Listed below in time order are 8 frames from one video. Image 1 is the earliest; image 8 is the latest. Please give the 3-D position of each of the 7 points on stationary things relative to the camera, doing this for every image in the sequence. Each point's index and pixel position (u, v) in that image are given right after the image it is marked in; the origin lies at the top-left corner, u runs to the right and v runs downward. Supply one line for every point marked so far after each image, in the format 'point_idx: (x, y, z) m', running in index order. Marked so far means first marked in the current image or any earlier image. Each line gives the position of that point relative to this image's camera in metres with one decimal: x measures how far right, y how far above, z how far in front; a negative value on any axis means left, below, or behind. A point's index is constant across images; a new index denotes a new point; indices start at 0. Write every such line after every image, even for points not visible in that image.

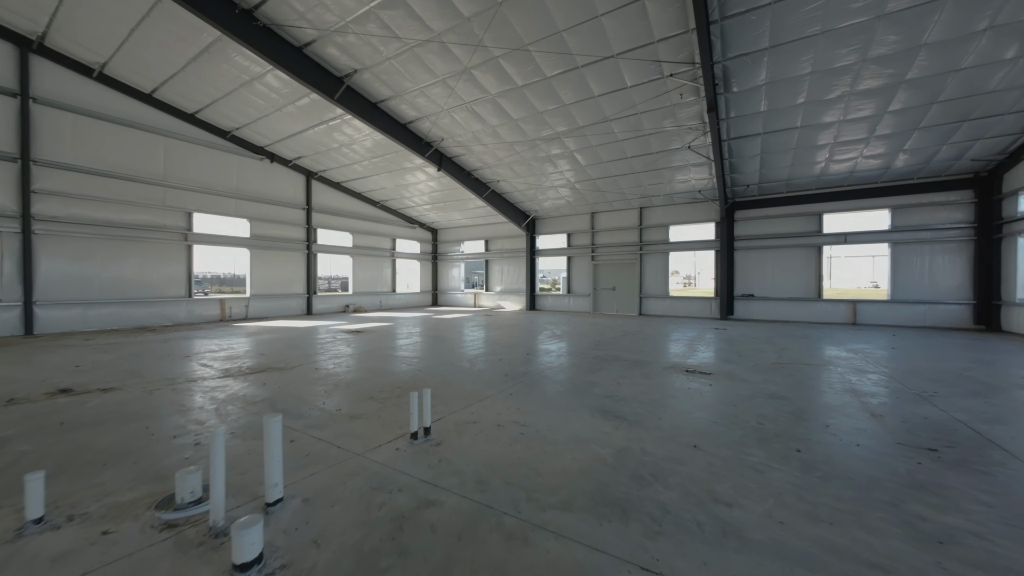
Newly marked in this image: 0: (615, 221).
0: (+3.3, +2.2, +12.6) m
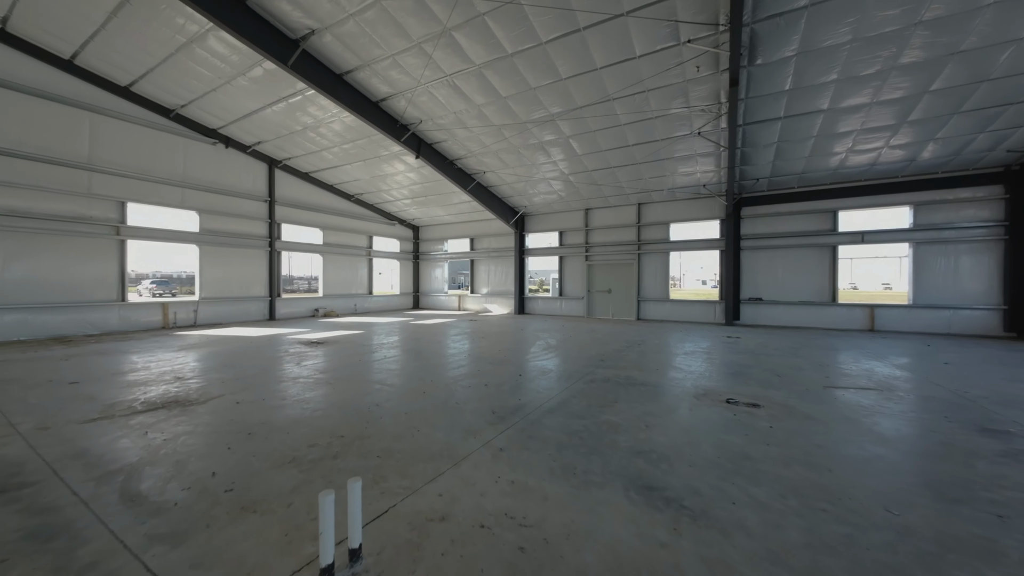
0: (+3.0, +2.1, +11.6) m
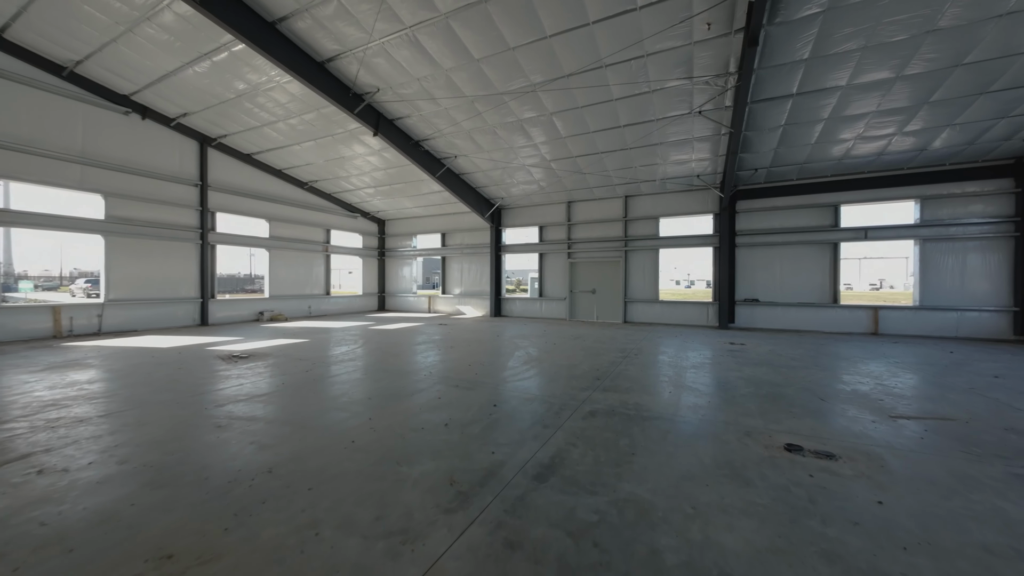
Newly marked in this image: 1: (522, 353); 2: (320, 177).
0: (+2.3, +2.1, +10.6) m
1: (+0.2, -1.0, +6.1) m
2: (-5.2, +3.0, +10.5) m
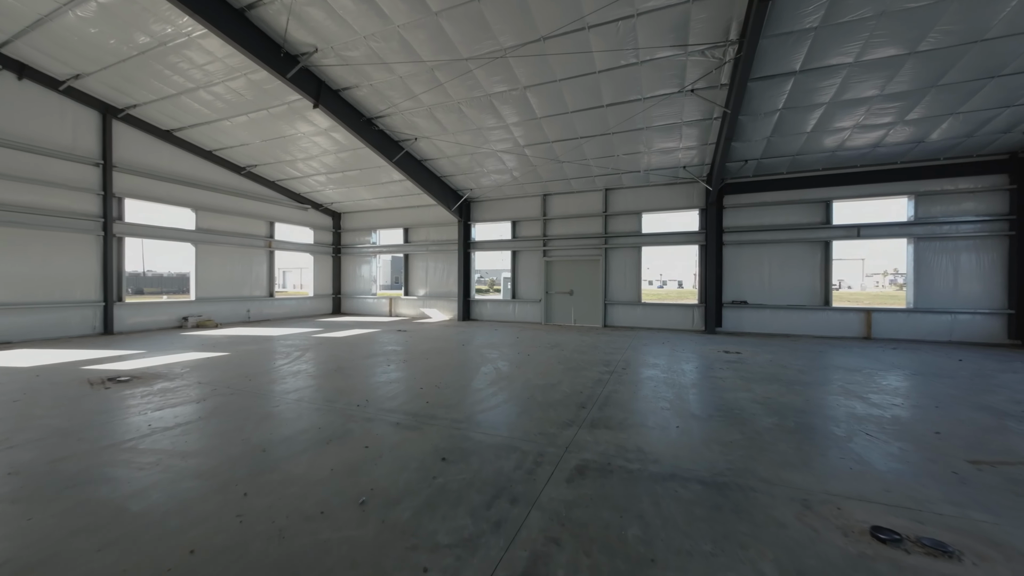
0: (+1.5, +2.1, +9.8) m
1: (-0.3, -1.0, +5.1) m
2: (-5.9, +3.0, +9.1) m
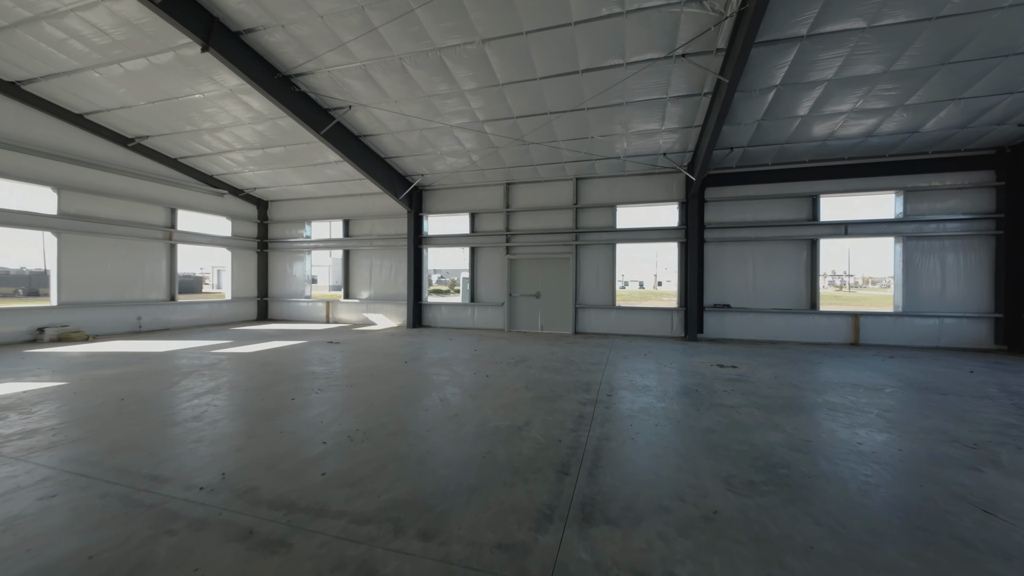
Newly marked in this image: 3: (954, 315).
0: (+0.6, +2.0, +8.7) m
1: (-0.7, -1.1, +3.8) m
2: (-6.8, +3.0, +7.3) m
3: (+7.8, -0.5, +6.8) m
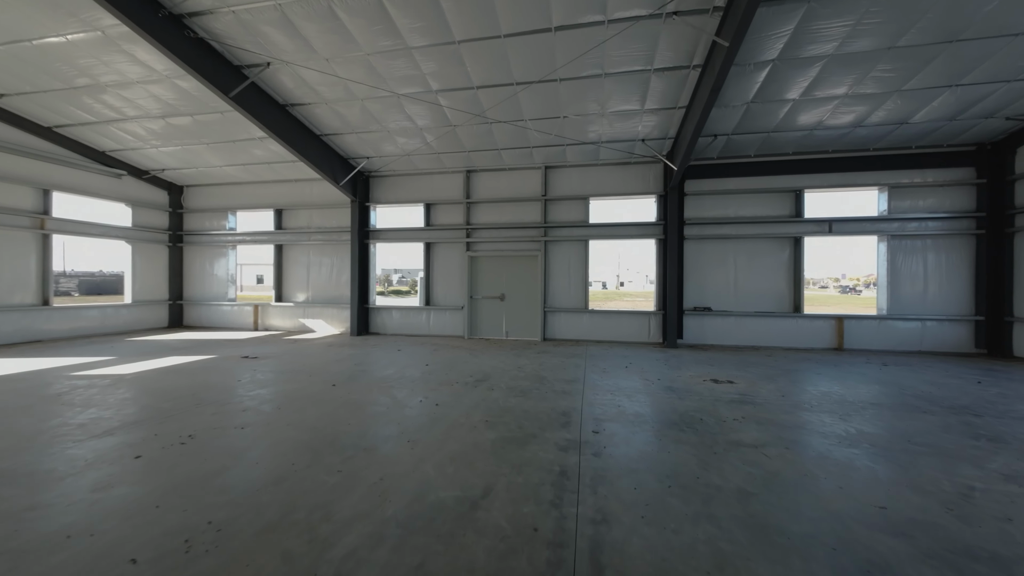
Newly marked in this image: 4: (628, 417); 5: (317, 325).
0: (-0.2, +2.0, +7.7) m
1: (-1.1, -1.1, +2.8) m
2: (-7.4, +2.9, +5.7) m
3: (+7.2, -0.5, +6.5) m
4: (+0.9, -1.1, +3.2) m
5: (-4.2, -0.8, +8.3) m
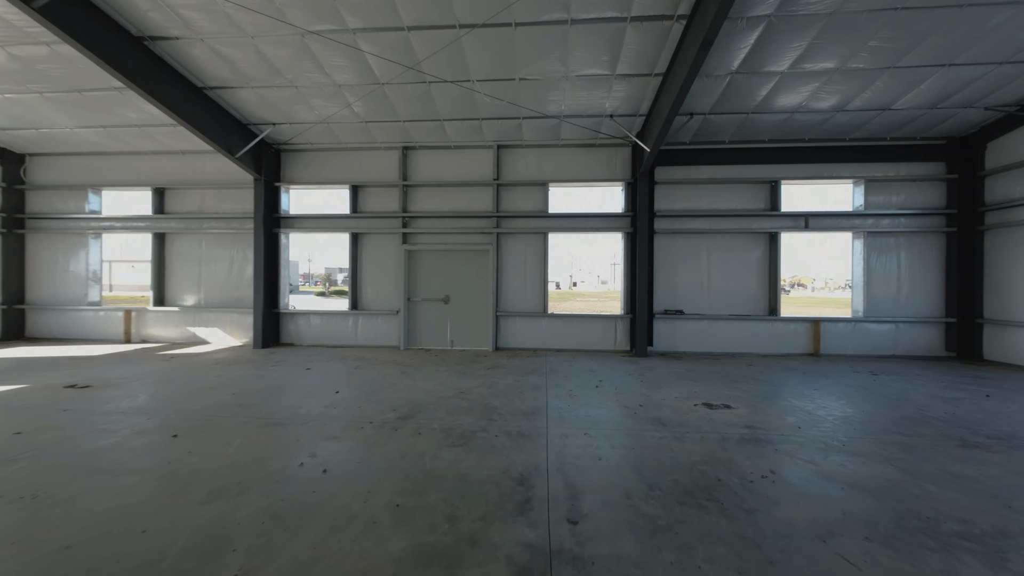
0: (-1.1, +2.0, +6.5) m
1: (-1.4, -1.1, +1.5) m
2: (-8.0, +2.9, +3.6) m
3: (+6.3, -0.5, +6.2) m
4: (+0.6, -1.1, +2.2) m
5: (-5.2, -0.8, +6.7) m
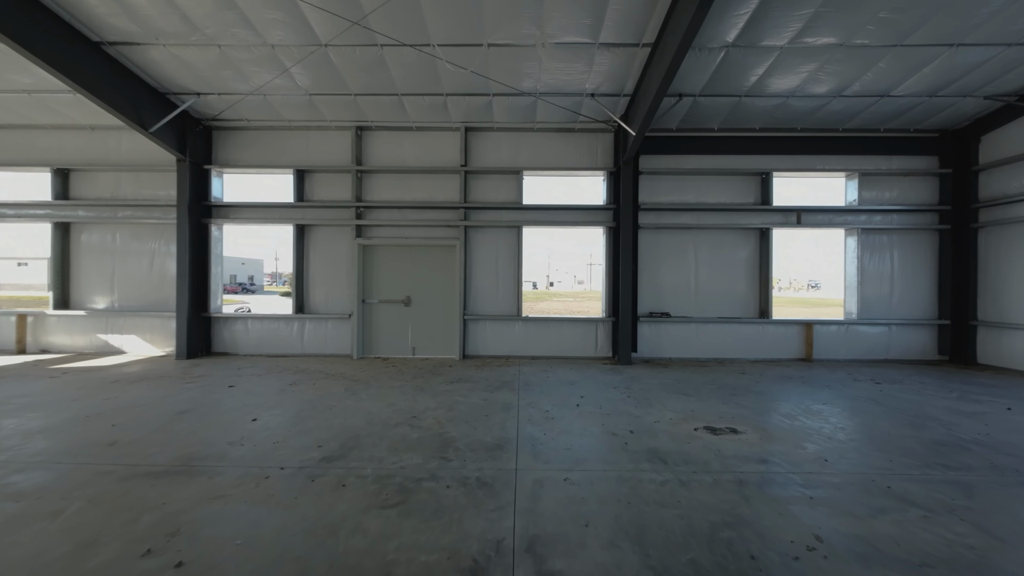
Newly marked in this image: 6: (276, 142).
0: (-1.5, +2.0, +5.8) m
1: (-1.5, -1.1, +0.7) m
2: (-8.3, +2.9, +2.5) m
3: (+5.9, -0.5, +5.9) m
4: (+0.4, -1.1, +1.5) m
5: (-5.6, -0.8, +5.7) m
6: (-3.5, +2.2, +5.8) m
